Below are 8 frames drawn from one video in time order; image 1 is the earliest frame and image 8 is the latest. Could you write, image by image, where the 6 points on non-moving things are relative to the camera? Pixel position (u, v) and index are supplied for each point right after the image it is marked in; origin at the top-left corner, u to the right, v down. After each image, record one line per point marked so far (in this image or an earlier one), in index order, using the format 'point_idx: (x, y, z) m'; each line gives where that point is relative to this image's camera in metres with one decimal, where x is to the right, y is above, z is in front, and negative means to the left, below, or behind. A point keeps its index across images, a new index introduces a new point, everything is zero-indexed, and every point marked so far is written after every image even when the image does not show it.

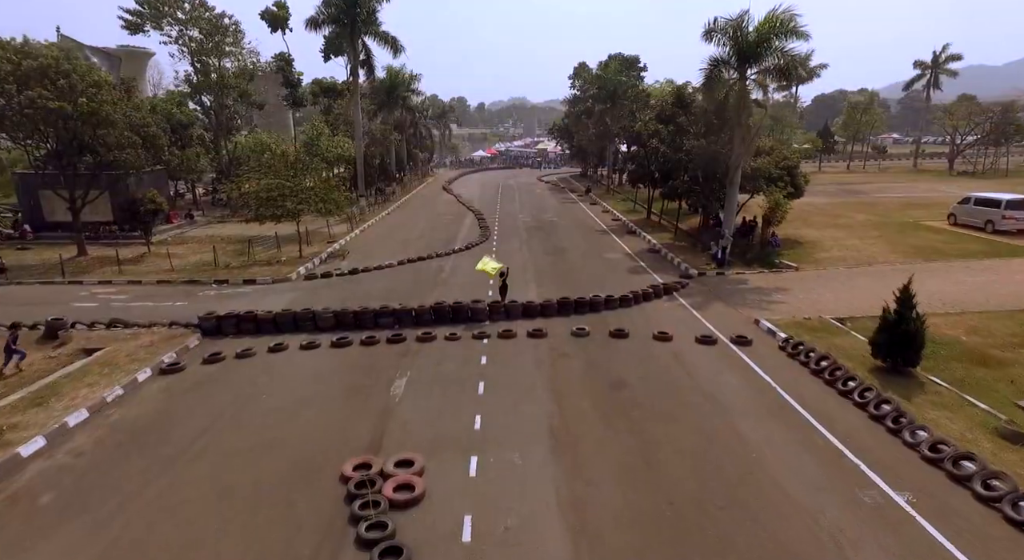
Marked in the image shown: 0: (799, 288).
0: (+9.1, -0.2, +17.2) m
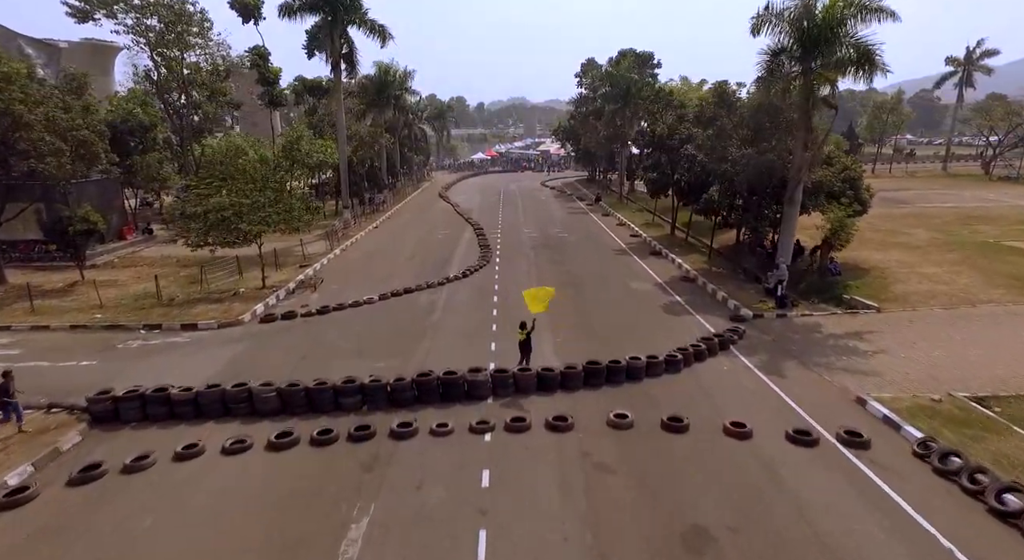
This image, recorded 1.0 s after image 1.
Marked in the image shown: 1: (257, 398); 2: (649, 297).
0: (+9.4, -1.5, +13.3) m
1: (-4.8, -2.2, +10.1) m
2: (+4.6, -0.6, +18.3) m
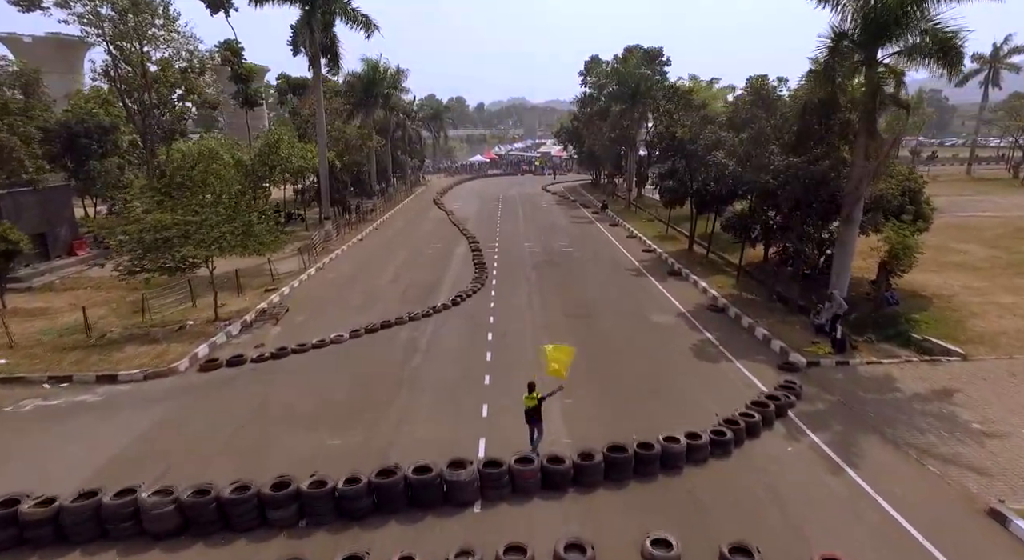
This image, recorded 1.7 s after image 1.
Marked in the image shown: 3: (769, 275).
0: (+9.3, -2.4, +10.4) m
1: (-4.8, -3.1, +7.2) m
2: (+4.6, -1.5, +15.3) m
3: (+9.3, +0.2, +19.6) m
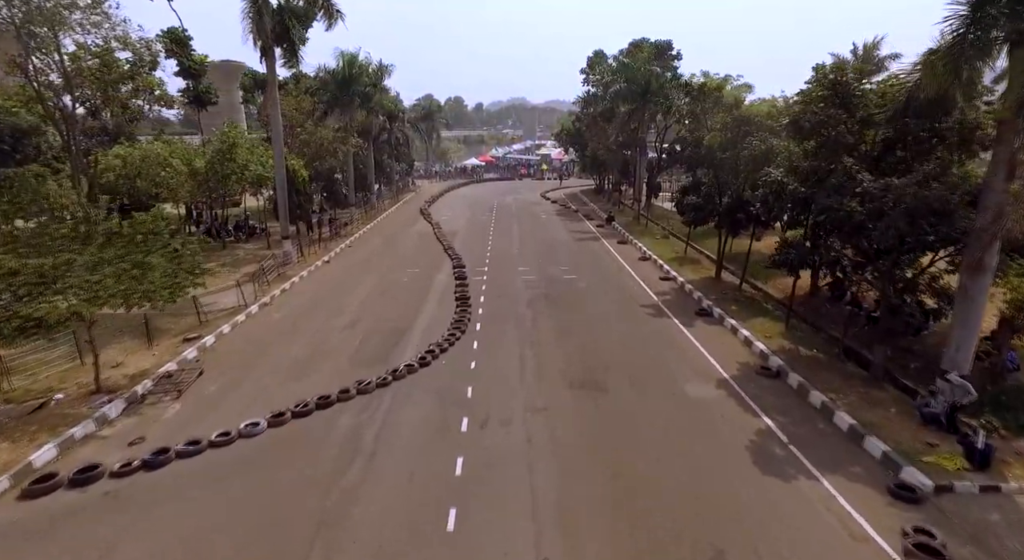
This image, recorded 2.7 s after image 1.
0: (+9.0, -3.6, +6.1) m
1: (-5.2, -4.4, +2.9) m
2: (+4.2, -2.8, +11.1) m
3: (+8.9, -1.1, +15.3) m
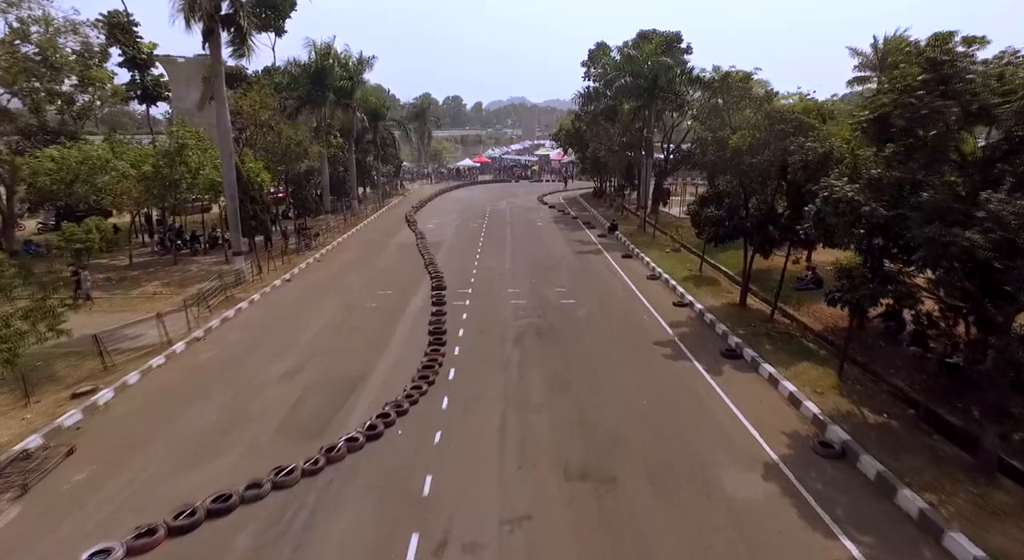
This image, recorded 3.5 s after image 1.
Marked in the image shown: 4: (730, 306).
0: (+8.5, -4.5, +2.8) m
1: (-5.6, -5.2, -0.4) m
2: (+3.8, -3.6, +7.7) m
3: (+8.5, -1.9, +12.0) m
4: (+7.2, -0.8, +17.9) m
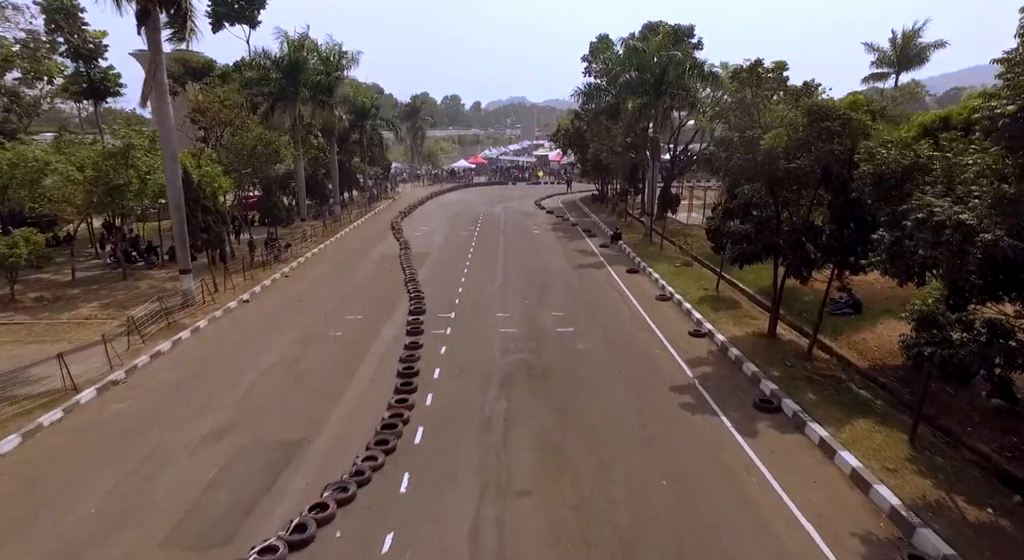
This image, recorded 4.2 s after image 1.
0: (+8.2, -5.2, +0.1) m
1: (-5.9, -5.9, -3.1) m
2: (+3.5, -4.3, +5.0) m
3: (+8.2, -2.7, +9.3) m
4: (+6.8, -1.6, +15.1) m
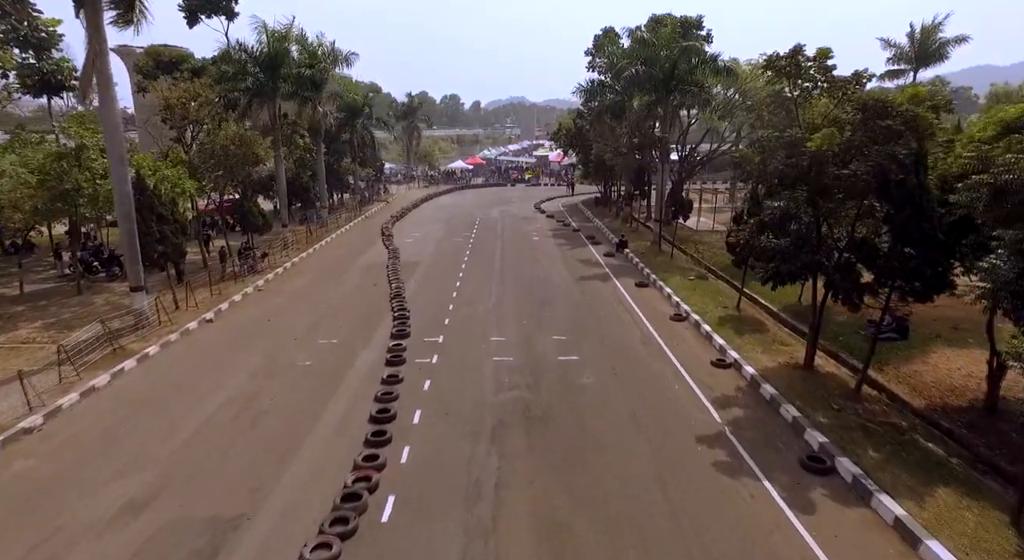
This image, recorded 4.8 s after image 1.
0: (+8.1, -5.8, -2.1) m
1: (-6.1, -6.4, -5.3) m
2: (+3.3, -4.9, +2.9) m
3: (+8.0, -3.2, +7.2) m
4: (+6.7, -2.1, +13.0) m
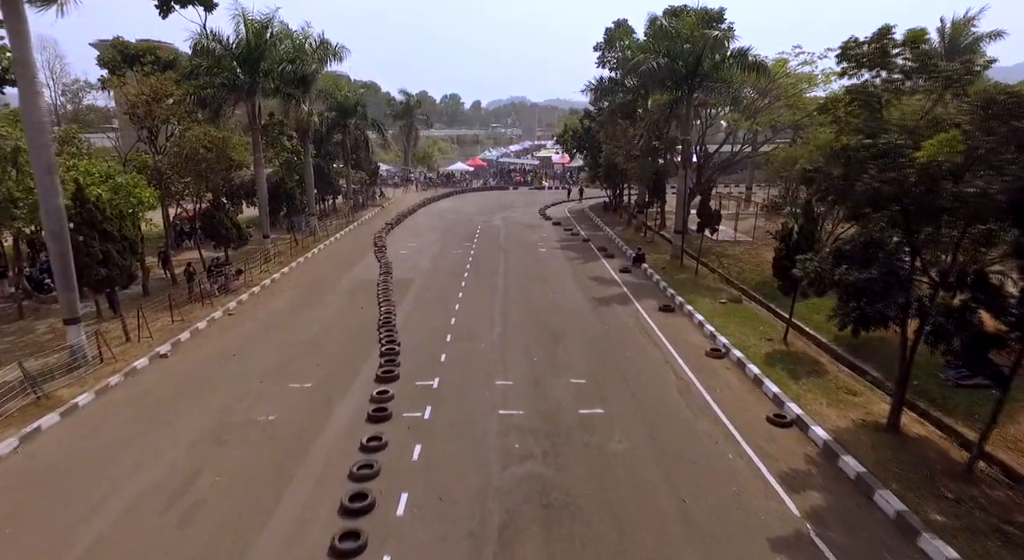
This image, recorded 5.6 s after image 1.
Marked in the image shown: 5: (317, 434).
0: (+8.3, -6.5, -4.7) m
1: (-5.8, -7.2, -7.9) m
2: (+3.6, -5.6, +0.3) m
3: (+8.3, -4.0, +4.6) m
4: (+6.9, -2.9, +10.4) m
5: (-3.9, -3.0, +10.9) m
